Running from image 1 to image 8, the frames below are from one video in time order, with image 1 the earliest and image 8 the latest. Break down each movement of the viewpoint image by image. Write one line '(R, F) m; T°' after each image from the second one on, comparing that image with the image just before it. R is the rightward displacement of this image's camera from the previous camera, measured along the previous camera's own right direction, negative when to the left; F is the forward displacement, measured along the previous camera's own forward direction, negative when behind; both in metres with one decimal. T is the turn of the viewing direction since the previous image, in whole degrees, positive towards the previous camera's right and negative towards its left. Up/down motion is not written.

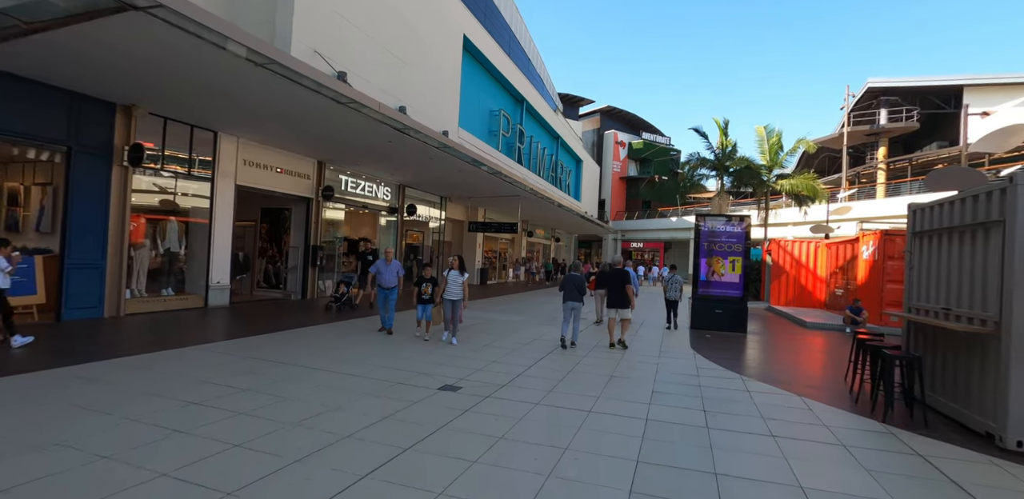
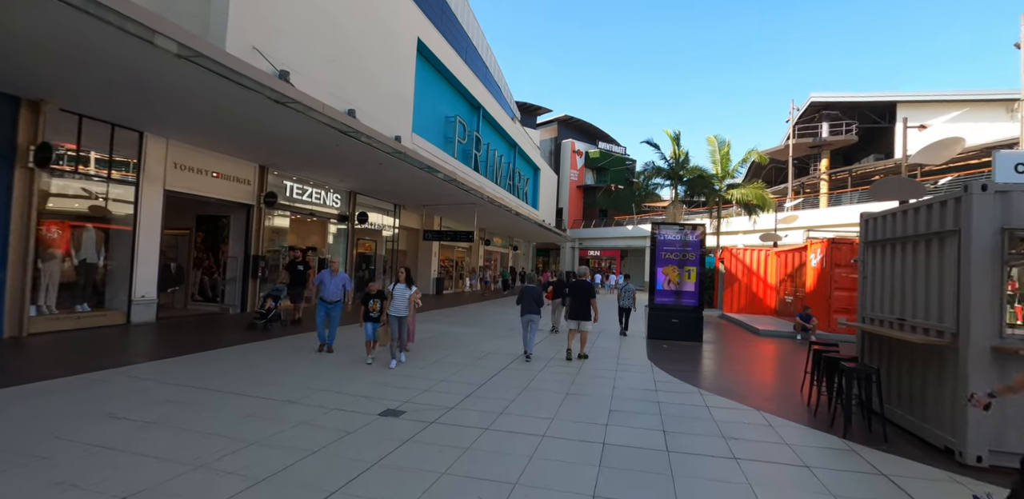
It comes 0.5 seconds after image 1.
(+0.1, +0.4) m; +5°
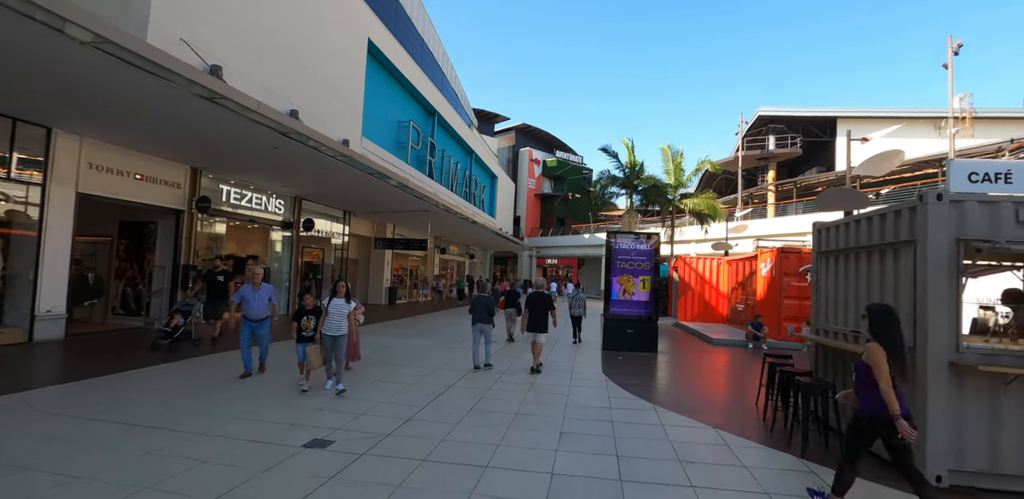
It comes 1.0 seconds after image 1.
(+0.2, +0.4) m; +5°
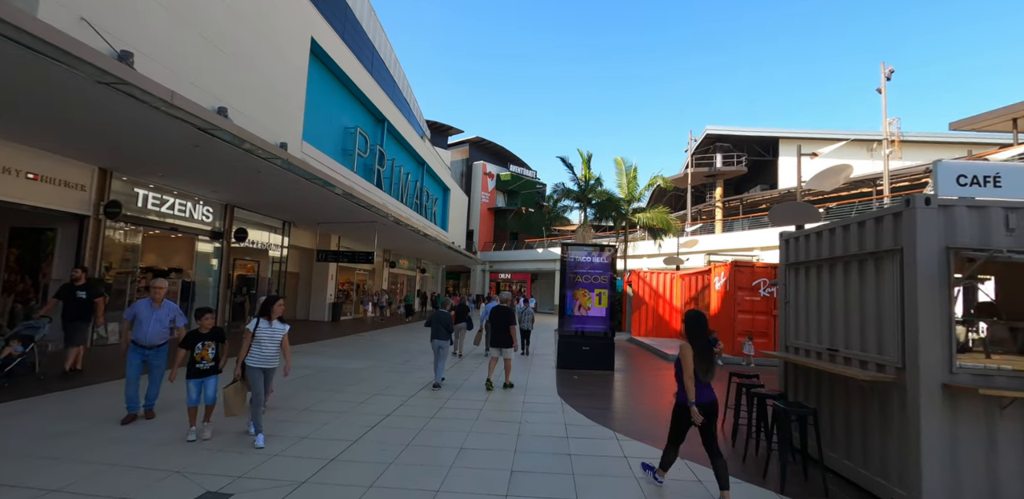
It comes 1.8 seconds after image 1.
(+0.1, +0.6) m; +6°
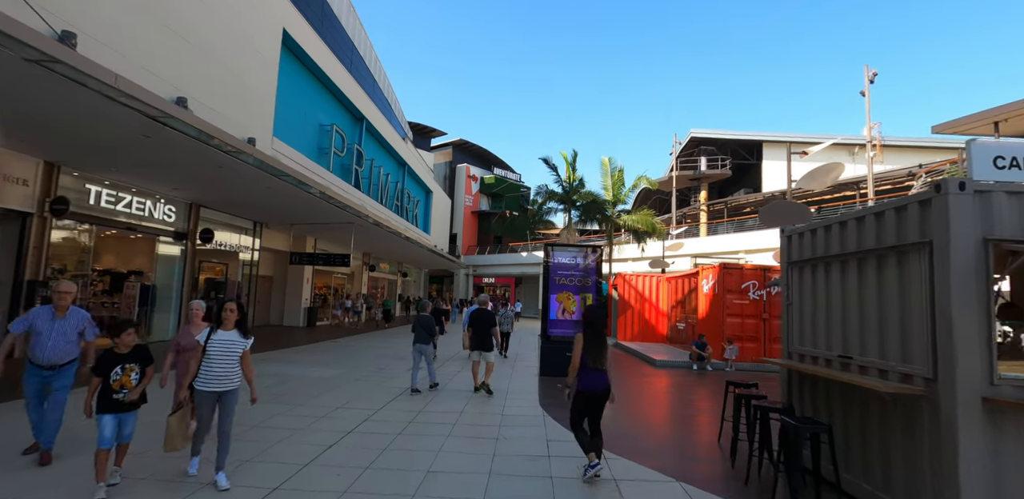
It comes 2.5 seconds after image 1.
(+0.1, +0.5) m; +2°
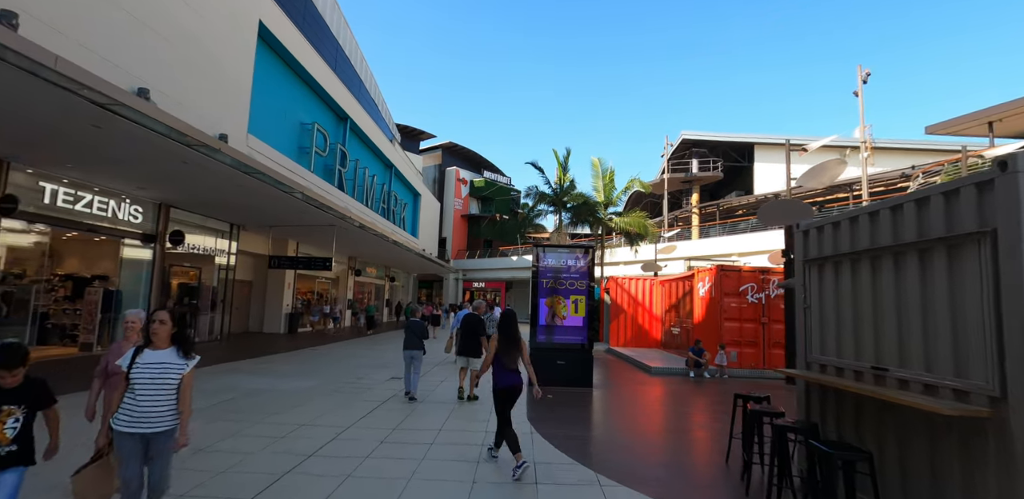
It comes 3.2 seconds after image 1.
(+0.1, +0.5) m; +1°
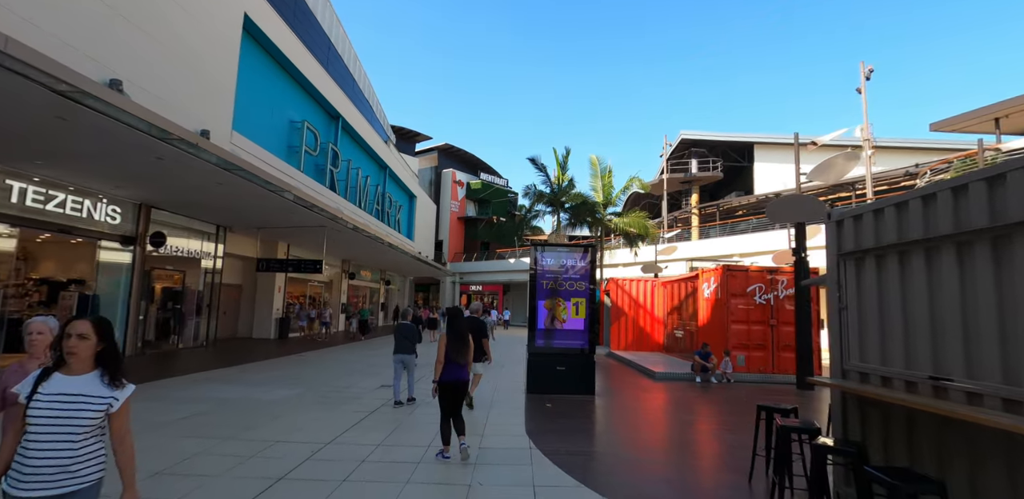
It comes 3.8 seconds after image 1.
(0.0, +0.5) m; 0°
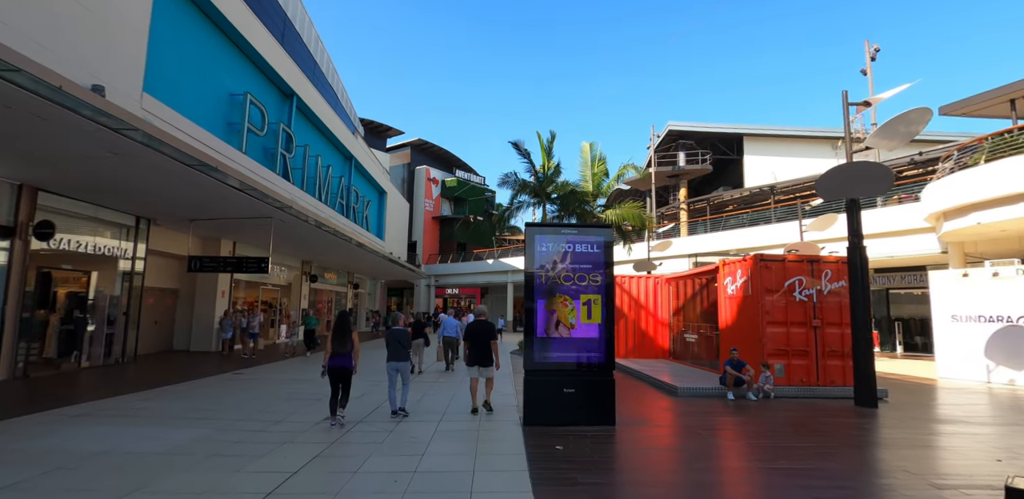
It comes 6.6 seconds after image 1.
(-0.2, +1.9) m; +3°
